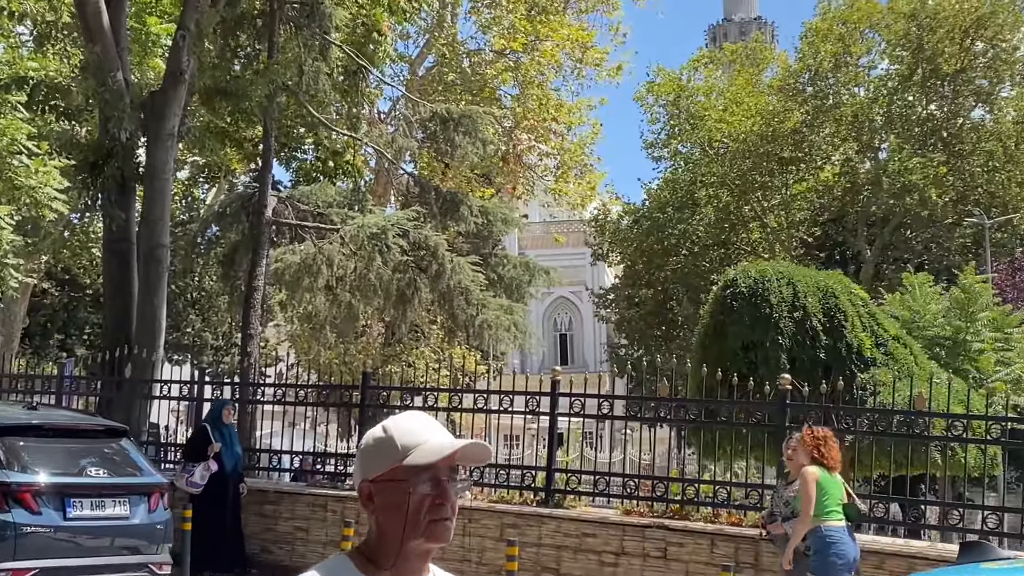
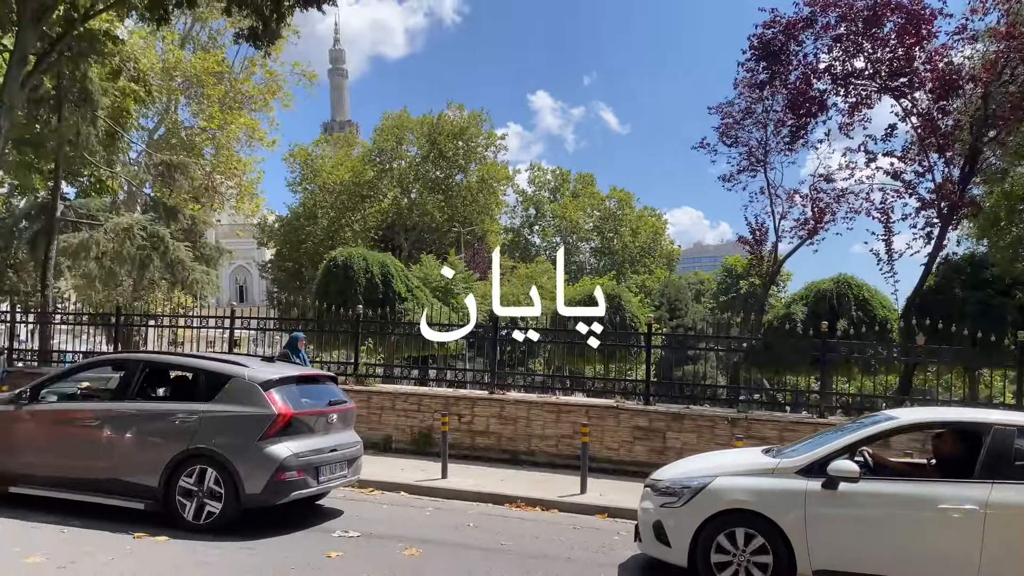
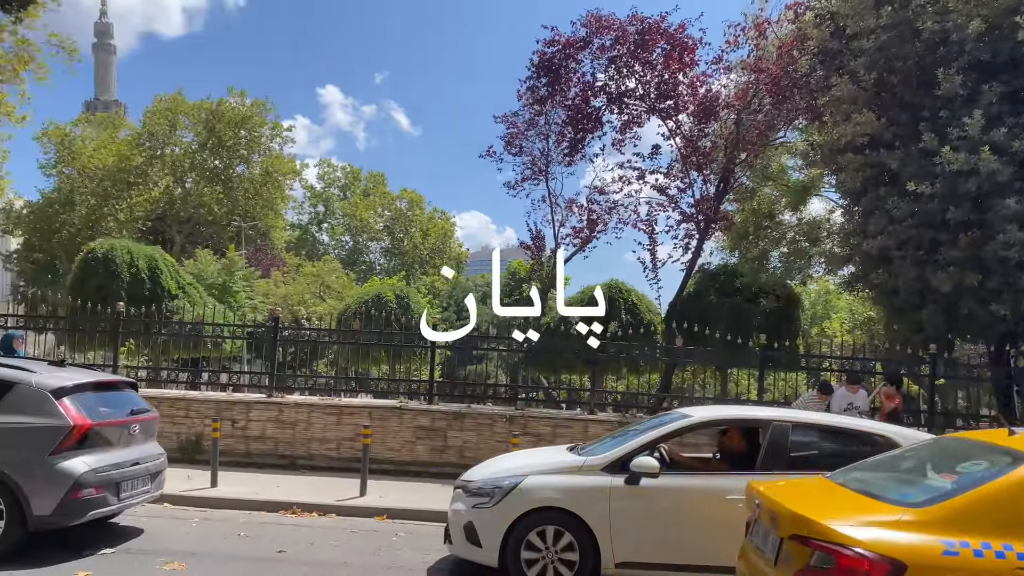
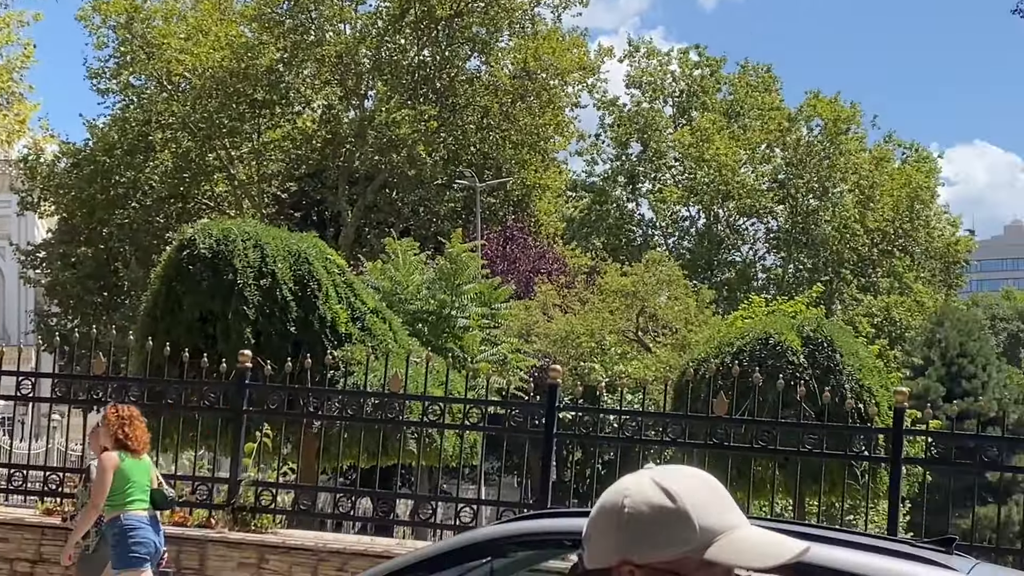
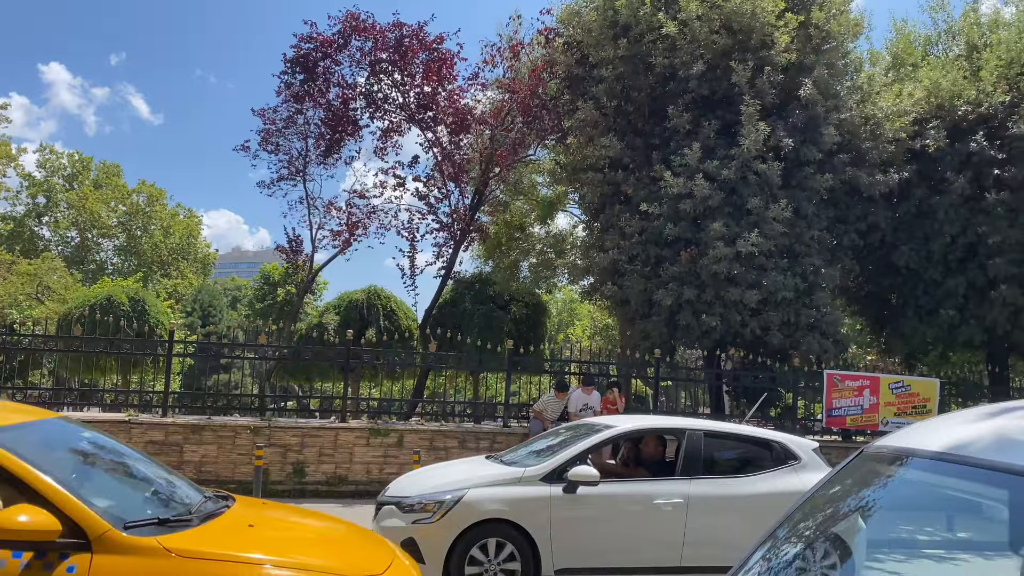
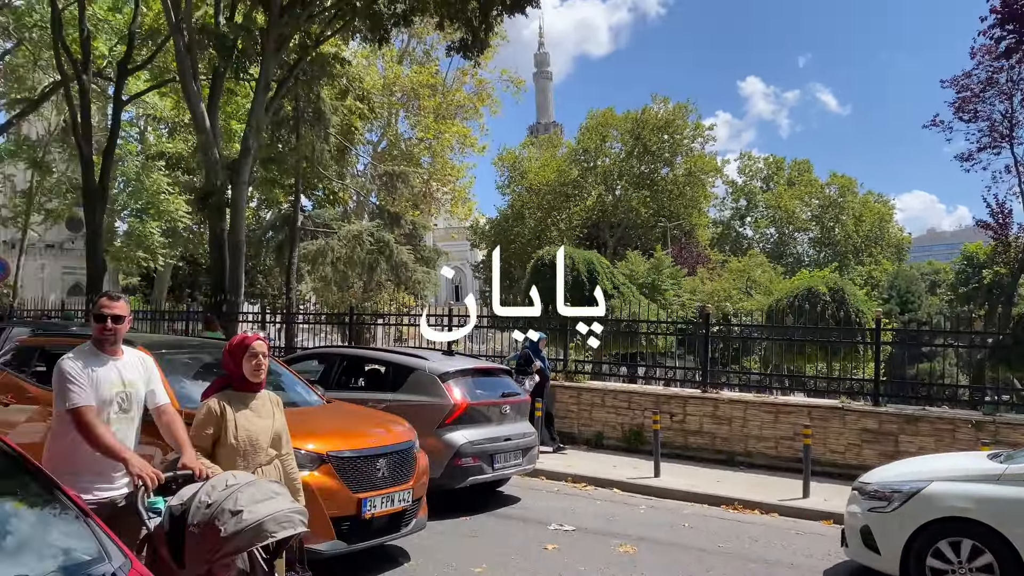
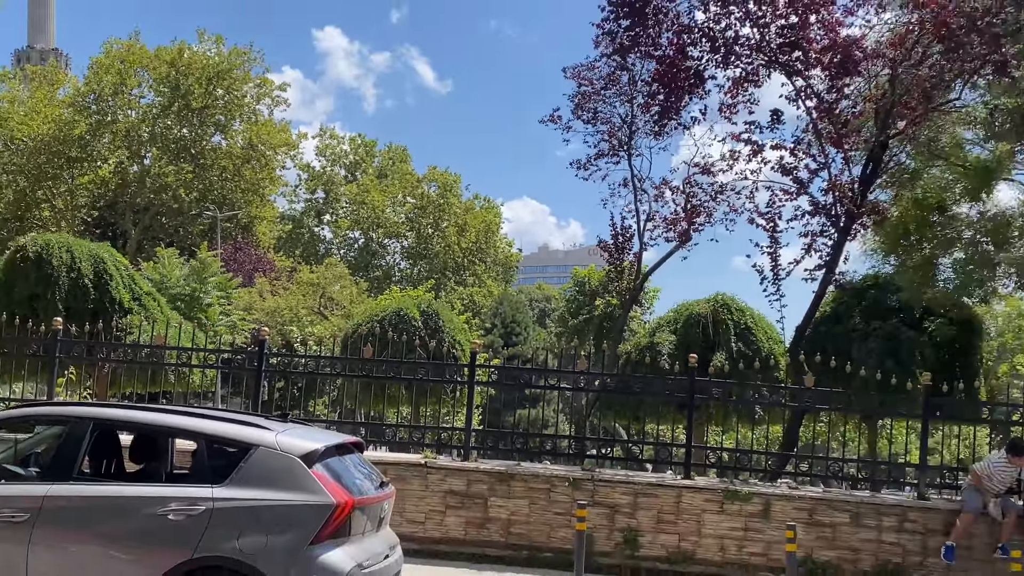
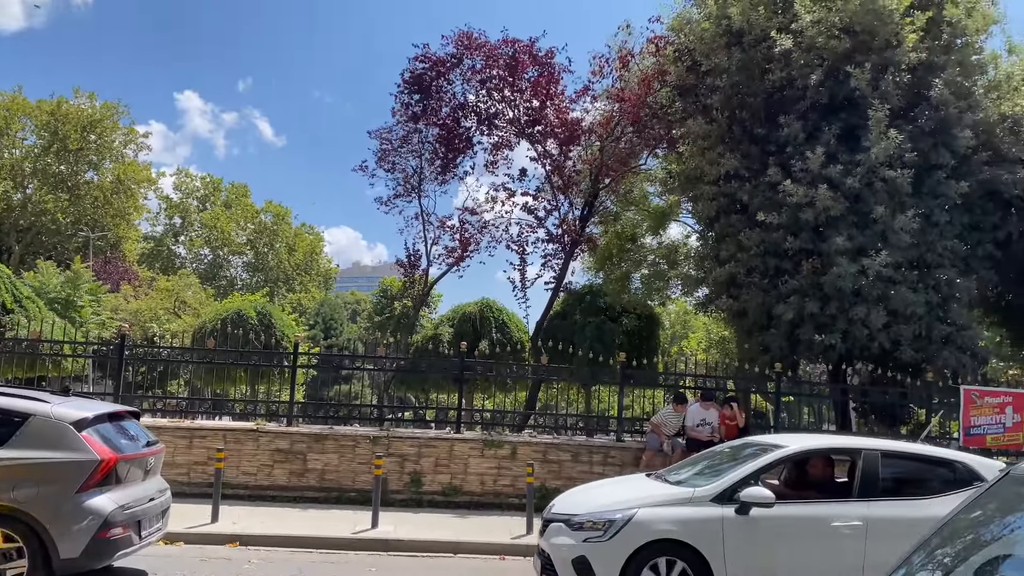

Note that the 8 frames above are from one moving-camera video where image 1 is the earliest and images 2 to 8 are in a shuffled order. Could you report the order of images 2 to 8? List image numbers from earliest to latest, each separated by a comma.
4, 7, 8, 5, 3, 2, 6
